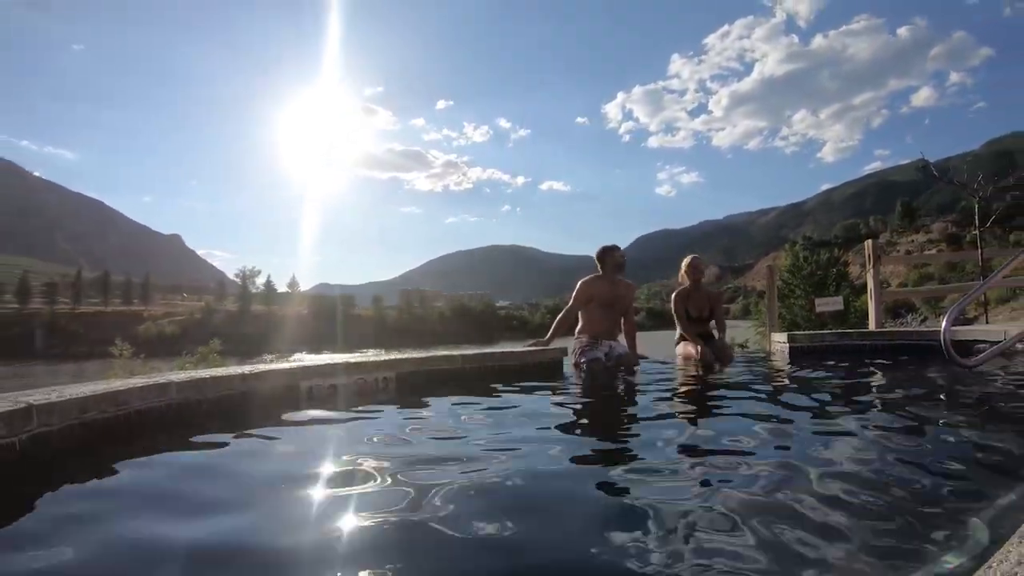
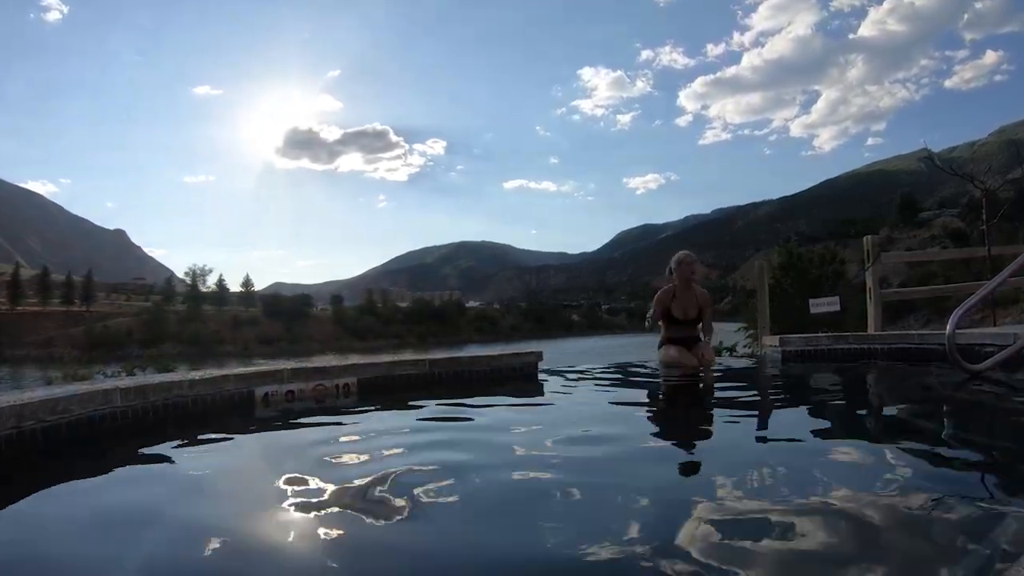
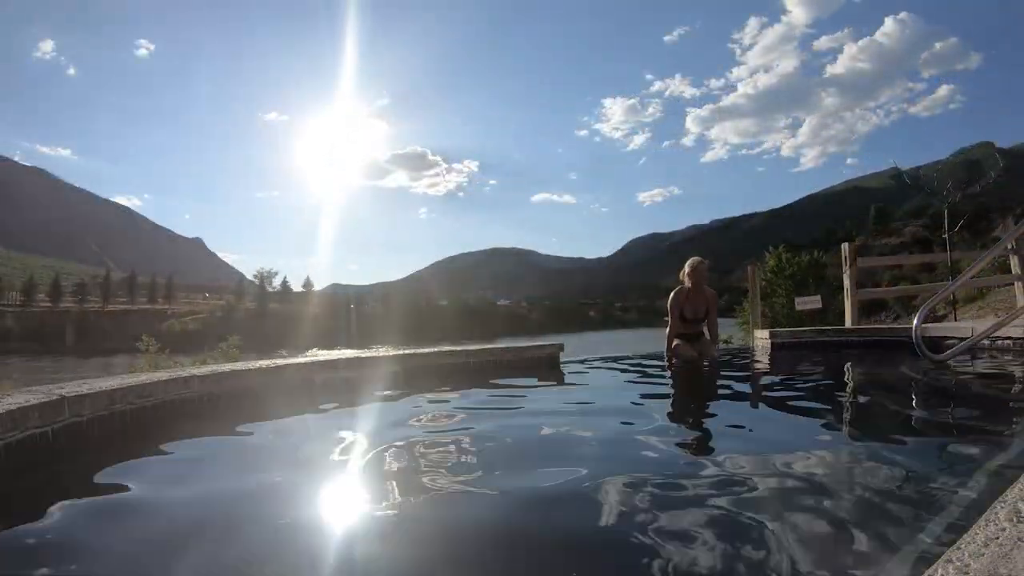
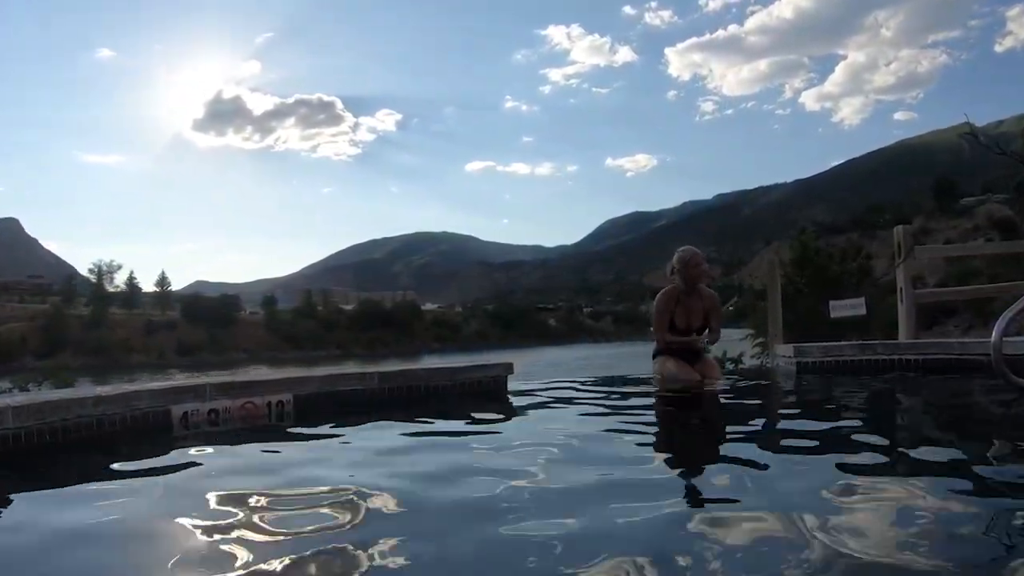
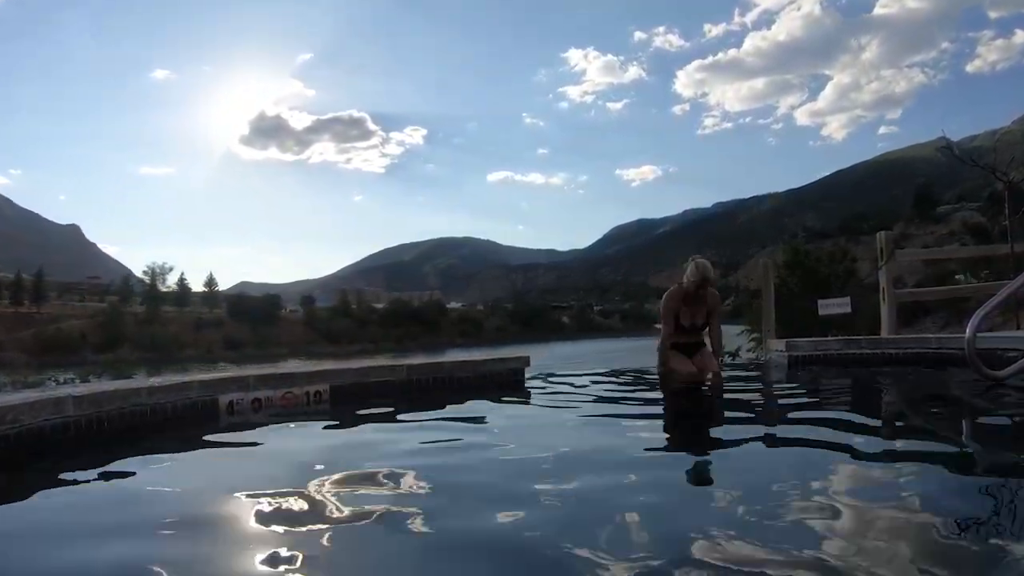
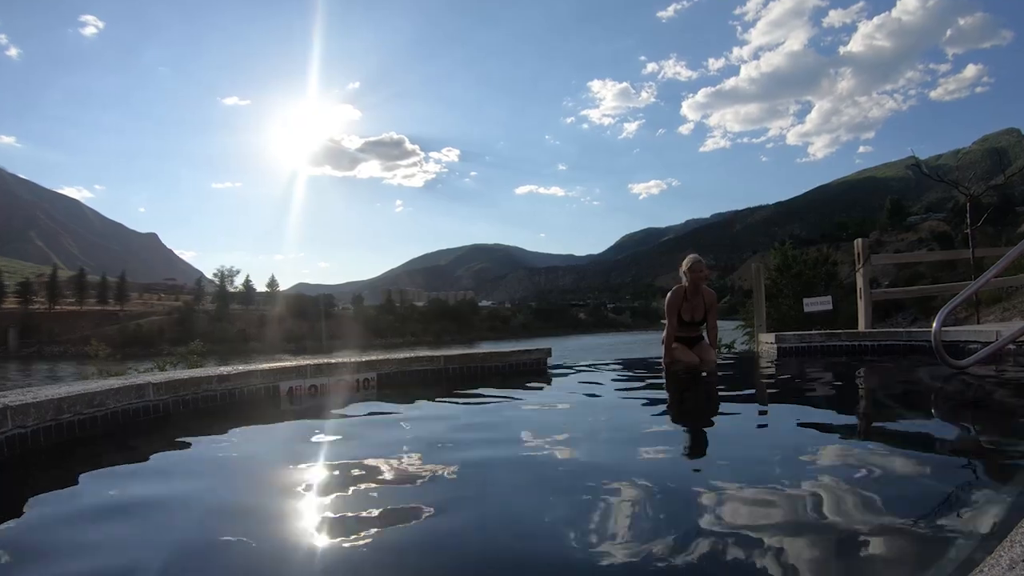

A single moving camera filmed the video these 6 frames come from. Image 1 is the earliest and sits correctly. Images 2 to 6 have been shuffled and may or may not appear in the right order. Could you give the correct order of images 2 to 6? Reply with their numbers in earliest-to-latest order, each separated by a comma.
3, 6, 2, 5, 4
